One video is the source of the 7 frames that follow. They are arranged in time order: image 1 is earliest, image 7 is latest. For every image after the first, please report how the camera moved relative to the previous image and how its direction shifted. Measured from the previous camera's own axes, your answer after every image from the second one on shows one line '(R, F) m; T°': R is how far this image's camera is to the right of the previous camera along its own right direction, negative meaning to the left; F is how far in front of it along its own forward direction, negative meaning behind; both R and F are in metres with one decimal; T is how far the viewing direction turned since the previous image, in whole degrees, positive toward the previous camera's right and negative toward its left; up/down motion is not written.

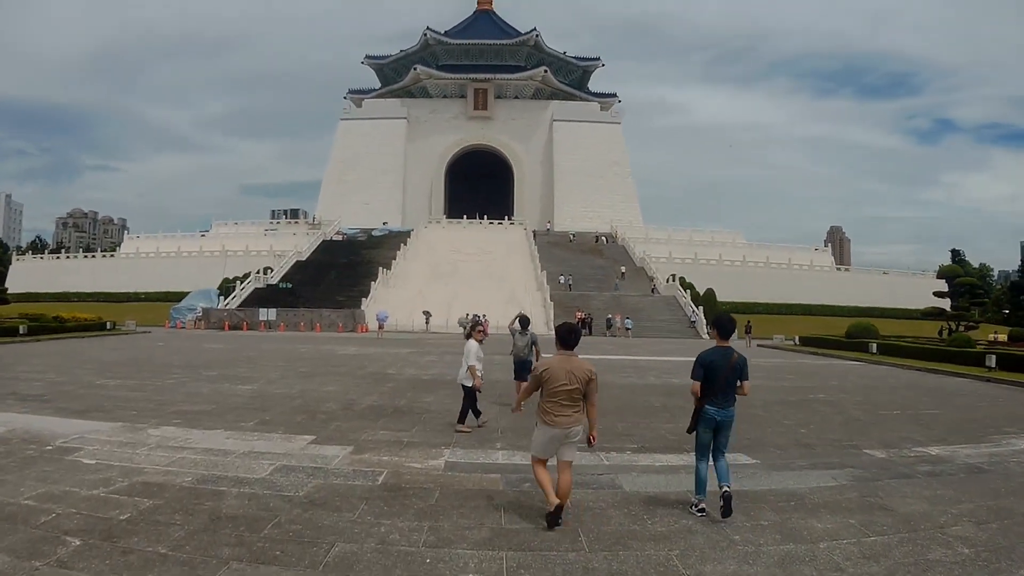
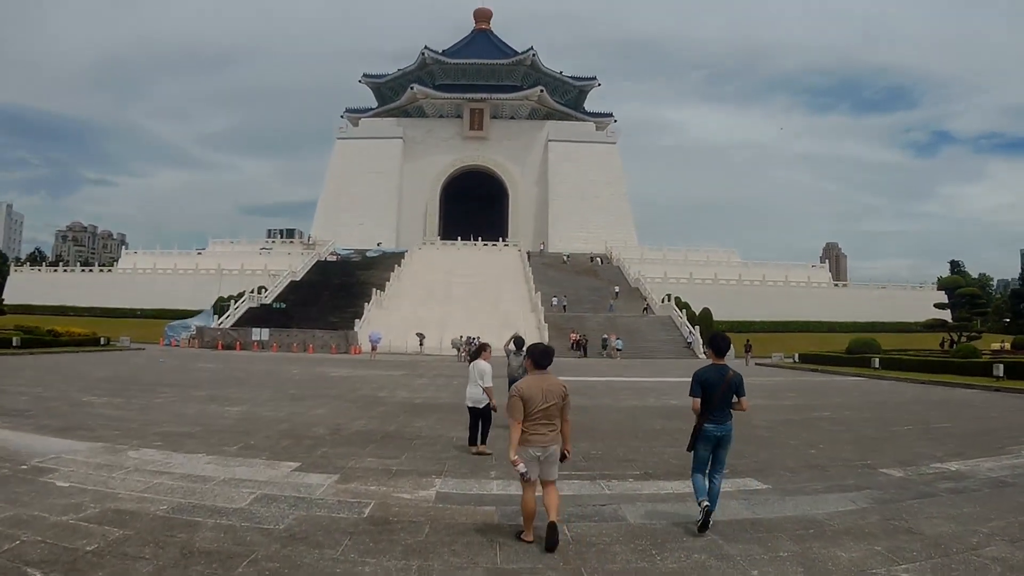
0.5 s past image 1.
(0.0, +0.2) m; 0°
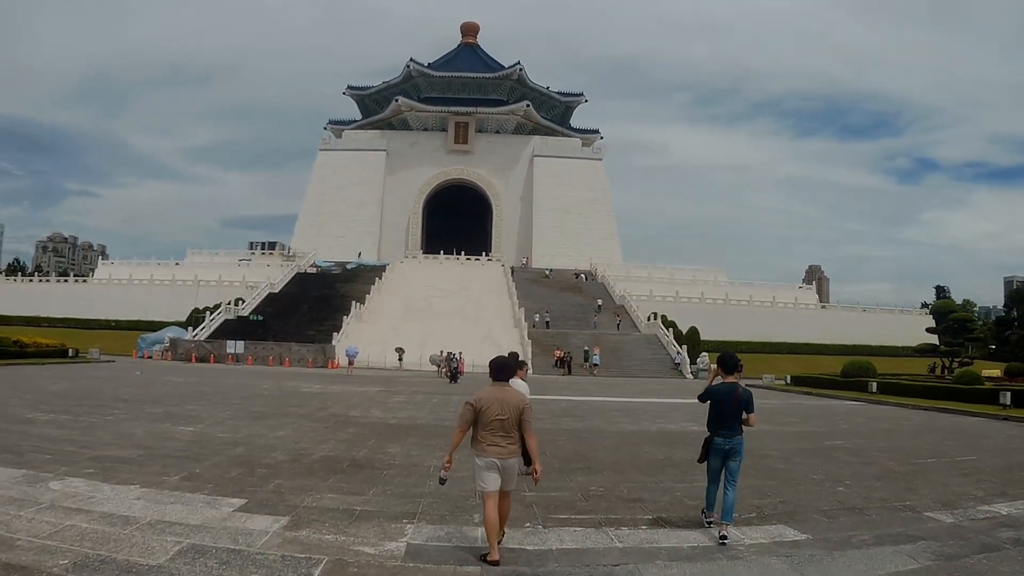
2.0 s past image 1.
(0.0, +0.6) m; +1°
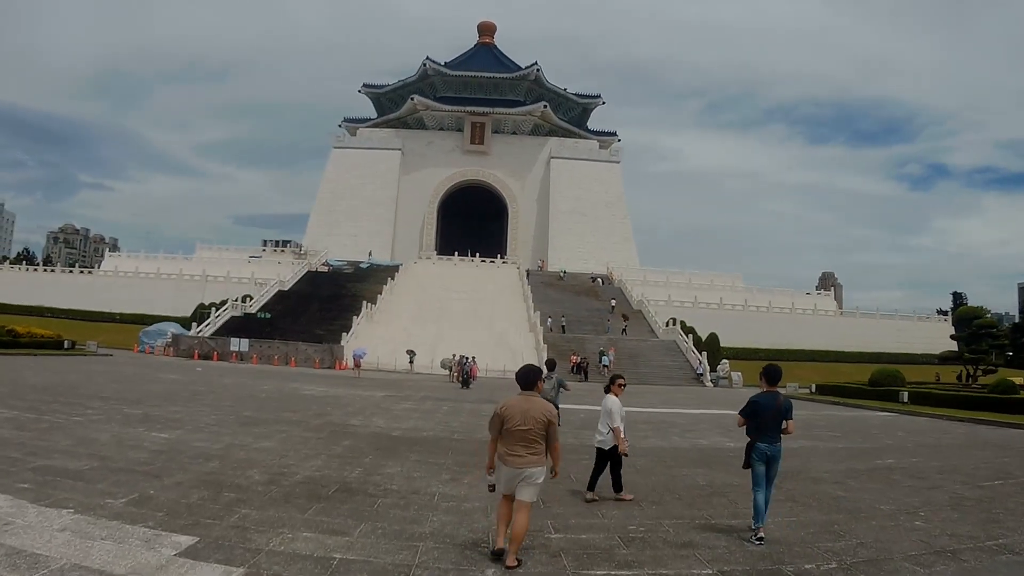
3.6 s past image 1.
(-0.1, +0.8) m; -1°
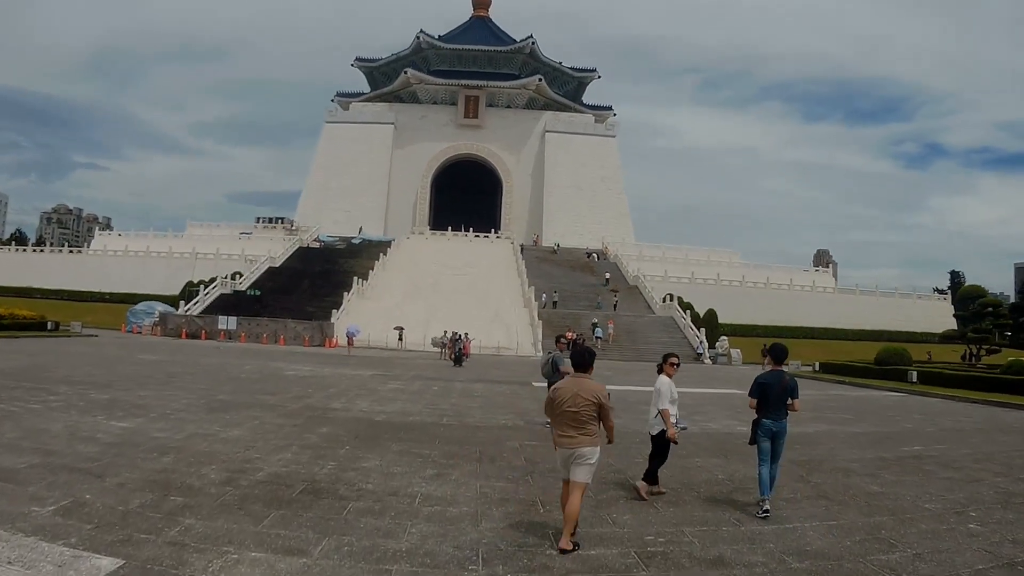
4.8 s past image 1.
(0.0, +0.6) m; +1°
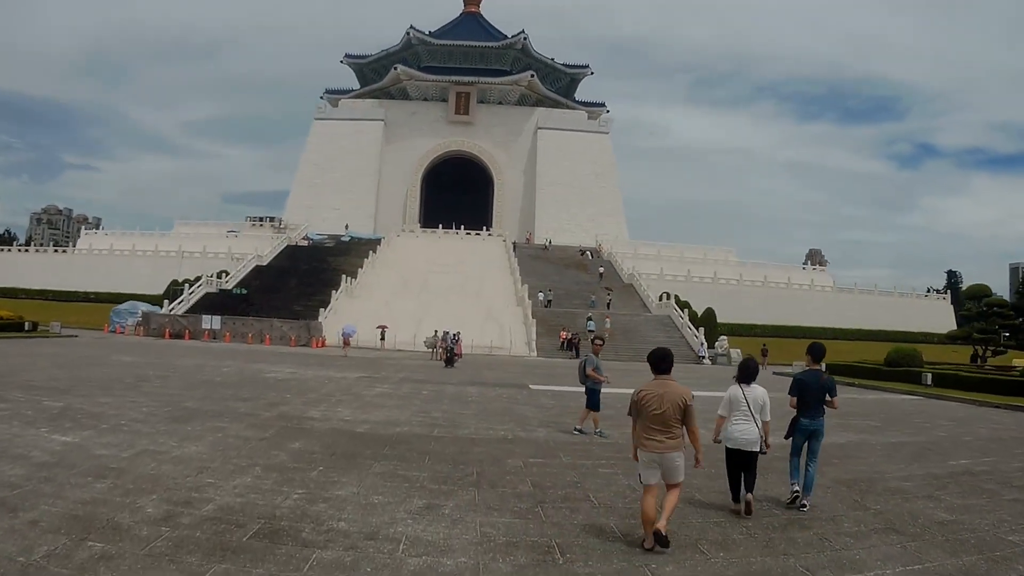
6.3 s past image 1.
(-0.1, +0.7) m; +1°
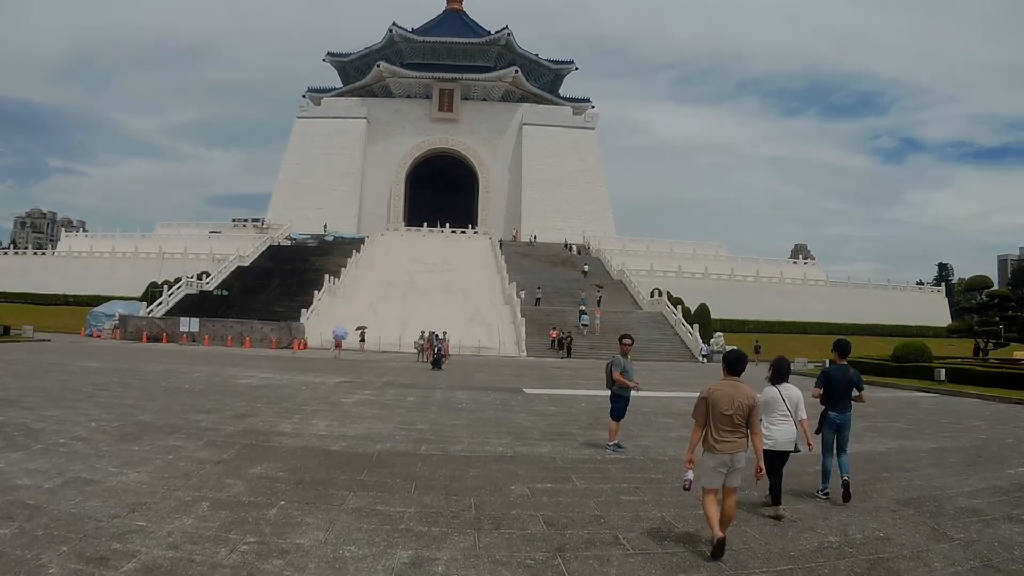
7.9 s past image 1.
(-0.1, +0.7) m; +1°
